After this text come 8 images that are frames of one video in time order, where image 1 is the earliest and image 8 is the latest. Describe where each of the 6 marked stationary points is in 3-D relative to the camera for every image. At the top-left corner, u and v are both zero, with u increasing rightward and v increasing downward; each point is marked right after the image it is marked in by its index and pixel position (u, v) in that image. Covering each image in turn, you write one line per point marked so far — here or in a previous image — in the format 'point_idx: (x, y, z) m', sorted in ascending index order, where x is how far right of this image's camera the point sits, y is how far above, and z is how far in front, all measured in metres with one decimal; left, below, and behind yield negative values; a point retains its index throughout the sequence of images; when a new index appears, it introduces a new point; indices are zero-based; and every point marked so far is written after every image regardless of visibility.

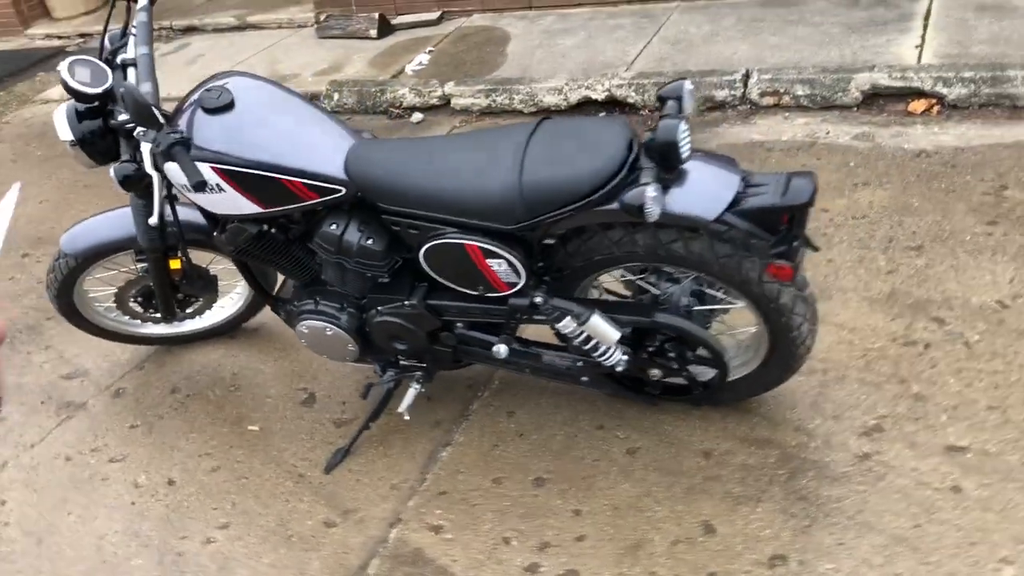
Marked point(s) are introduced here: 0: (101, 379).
0: (-1.5, -0.3, +3.5) m
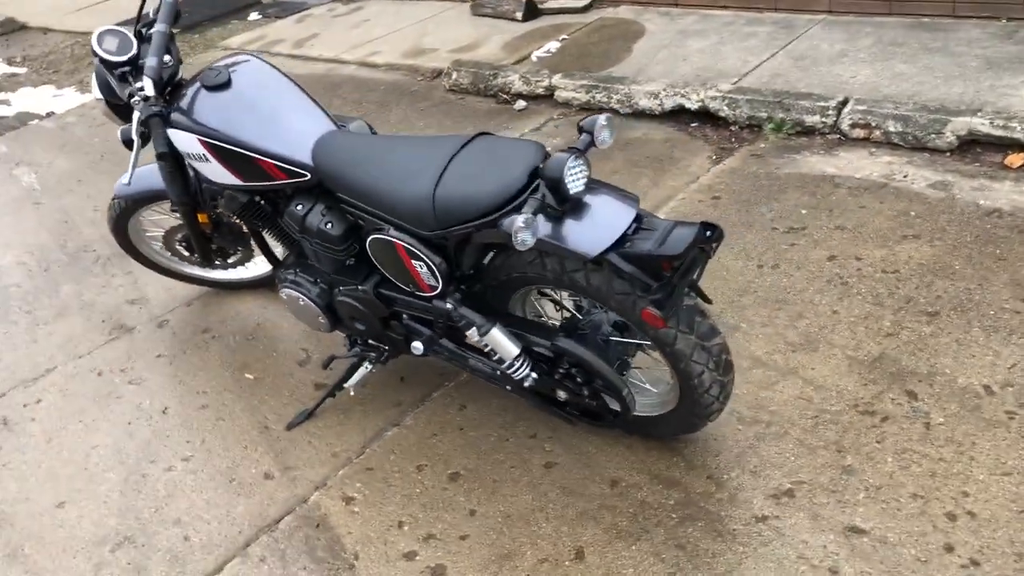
0: (-1.5, -0.1, +4.0) m
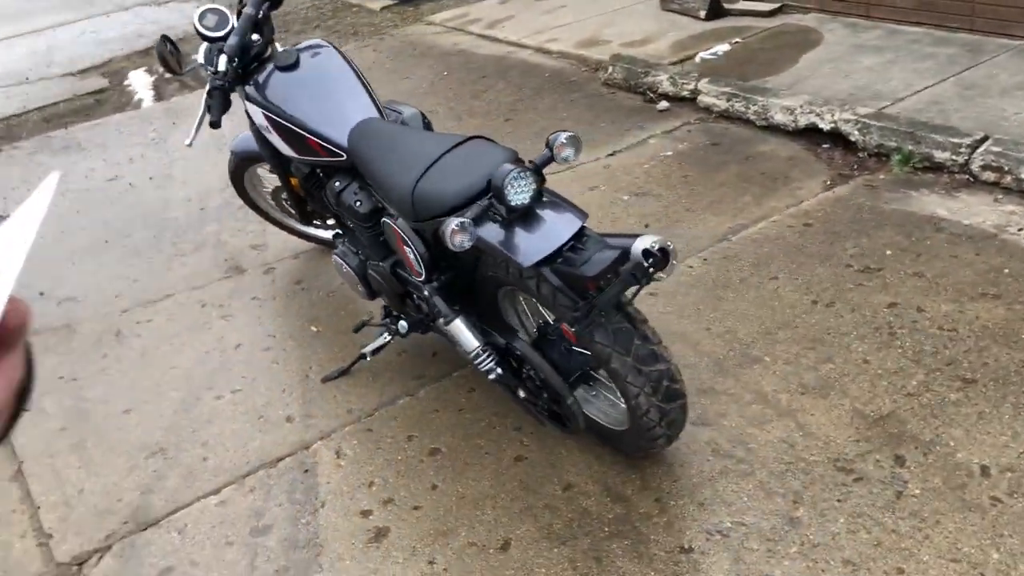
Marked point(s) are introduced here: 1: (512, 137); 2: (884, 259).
0: (-1.1, +0.1, +4.4) m
1: (0.0, +0.9, +5.4) m
2: (+1.4, +0.1, +3.6) m
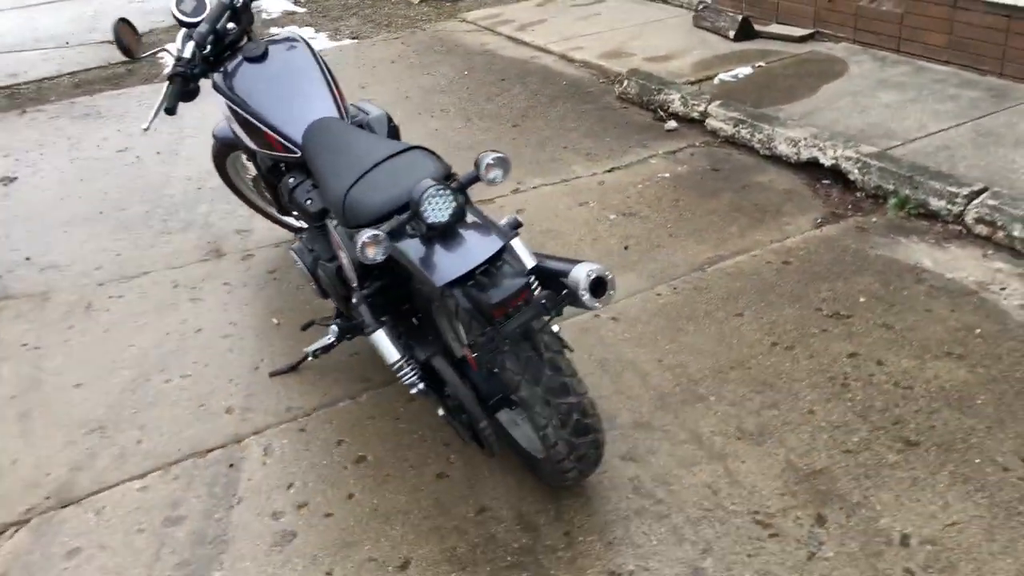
0: (-1.2, +0.2, +4.5) m
1: (0.0, +0.8, +5.3) m
2: (+1.3, -0.1, +3.5) m
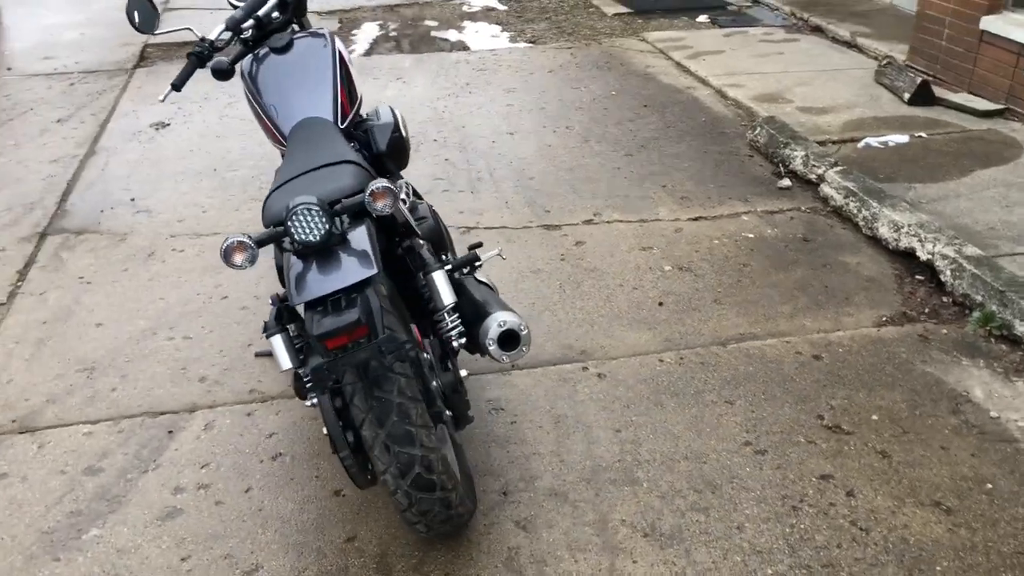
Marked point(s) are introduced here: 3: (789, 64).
0: (-0.9, +0.3, +4.6) m
1: (+0.6, +0.6, +5.1) m
2: (+1.1, -0.4, +3.1) m
3: (+2.0, +1.6, +7.0) m
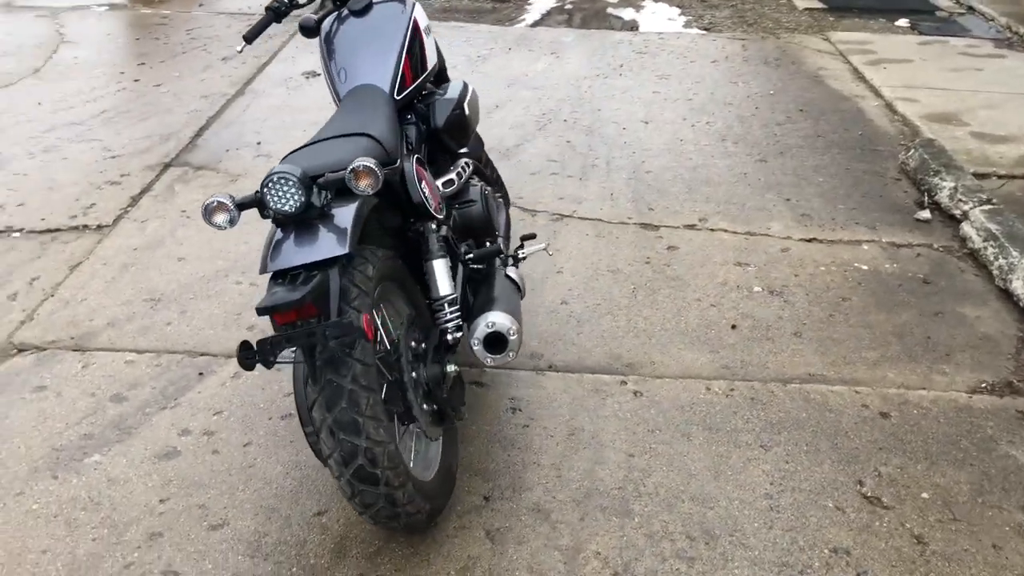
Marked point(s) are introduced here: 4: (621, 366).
0: (-0.4, +0.5, +4.6) m
1: (+1.2, +0.6, +4.8) m
2: (+1.1, -0.6, +2.7) m
3: (+3.1, +1.4, +6.3) m
4: (+0.4, -0.3, +3.3) m
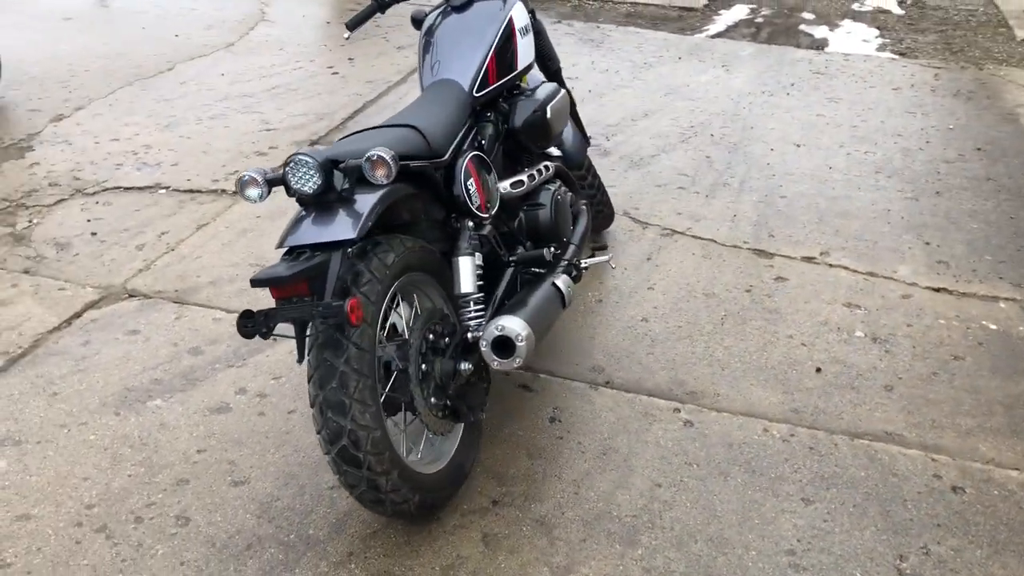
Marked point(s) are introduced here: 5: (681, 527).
0: (+0.1, +0.5, +4.6) m
1: (+1.8, +0.3, +4.5) m
2: (+1.1, -0.8, +2.4) m
3: (+4.0, +0.9, +5.5) m
4: (+0.6, -0.3, +3.1) m
5: (+0.5, -0.6, +2.6) m
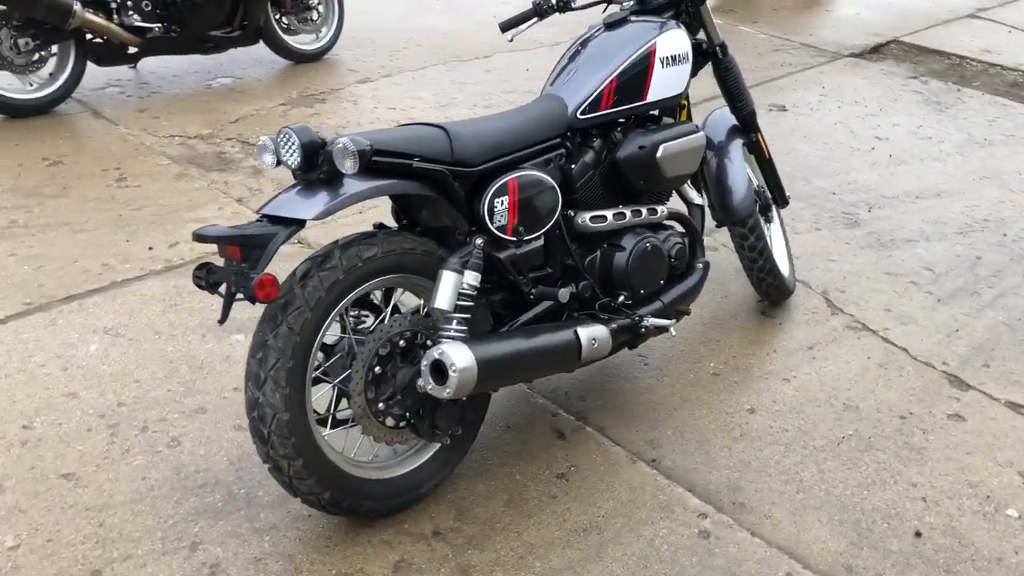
0: (+1.0, +0.2, +4.2) m
1: (+2.4, -0.3, +3.4) m
2: (+0.7, -1.1, +1.8) m
3: (+4.9, -0.5, +3.4) m
4: (+0.6, -0.6, +2.7) m
5: (+0.2, -0.8, +2.2) m
